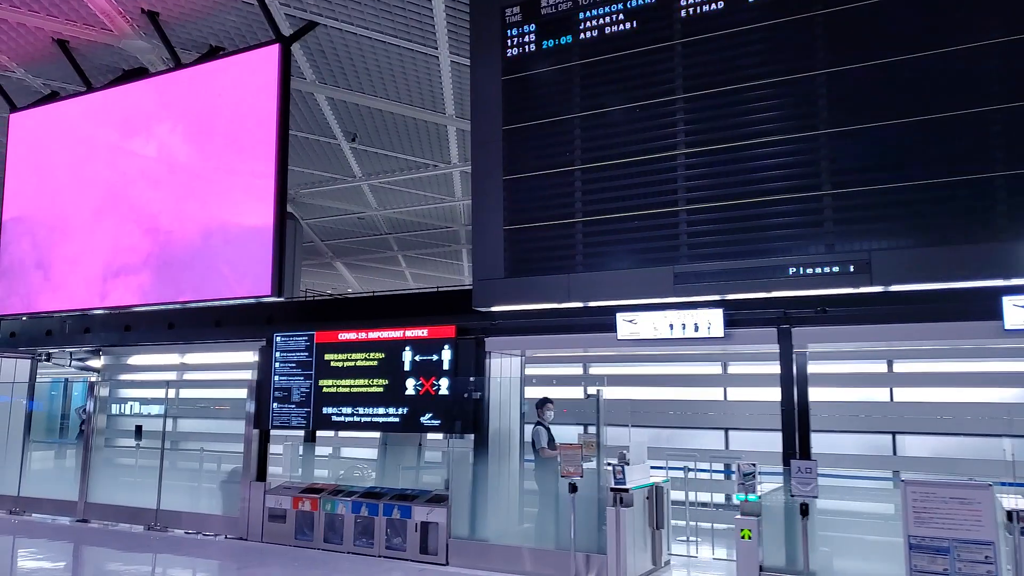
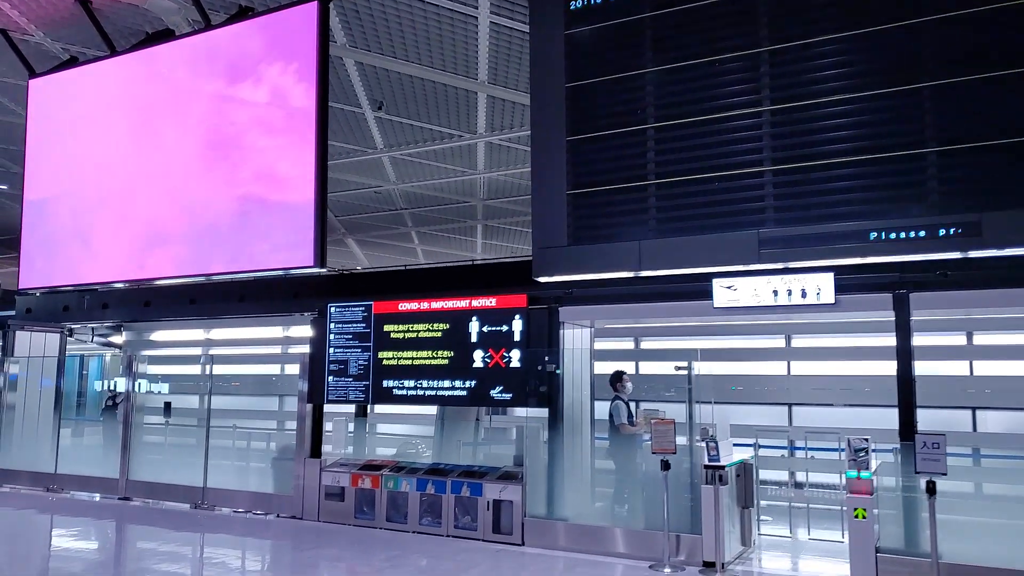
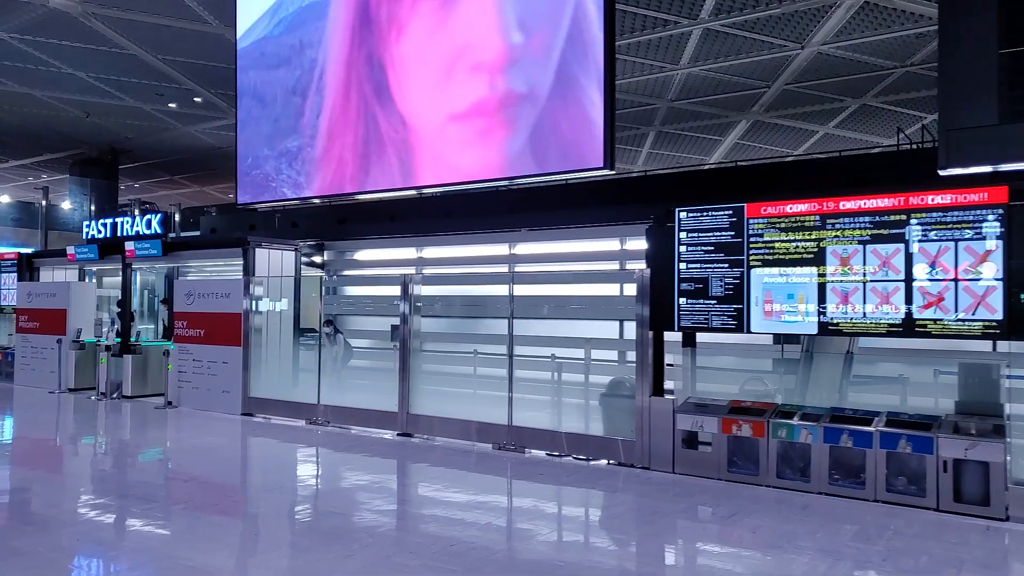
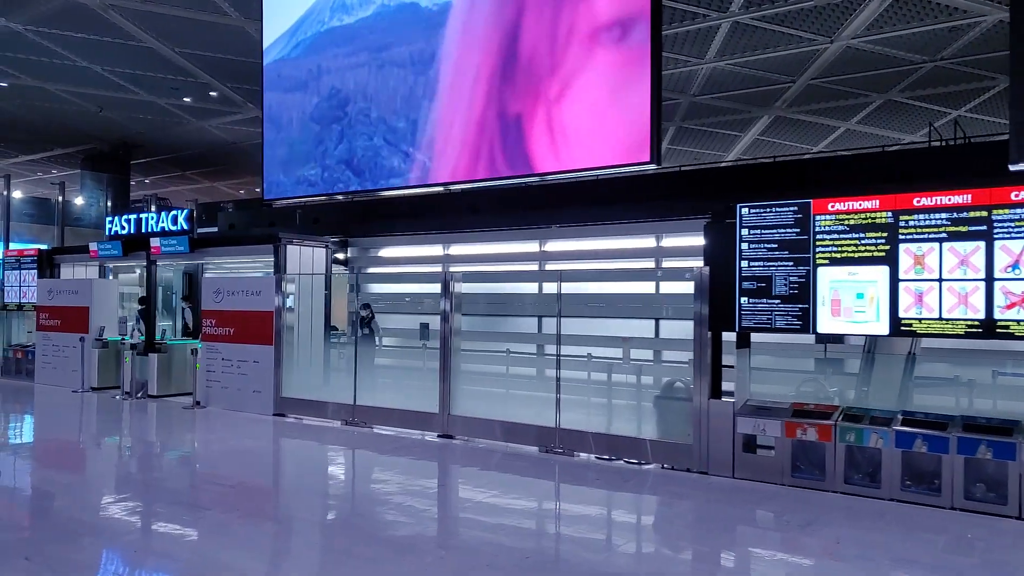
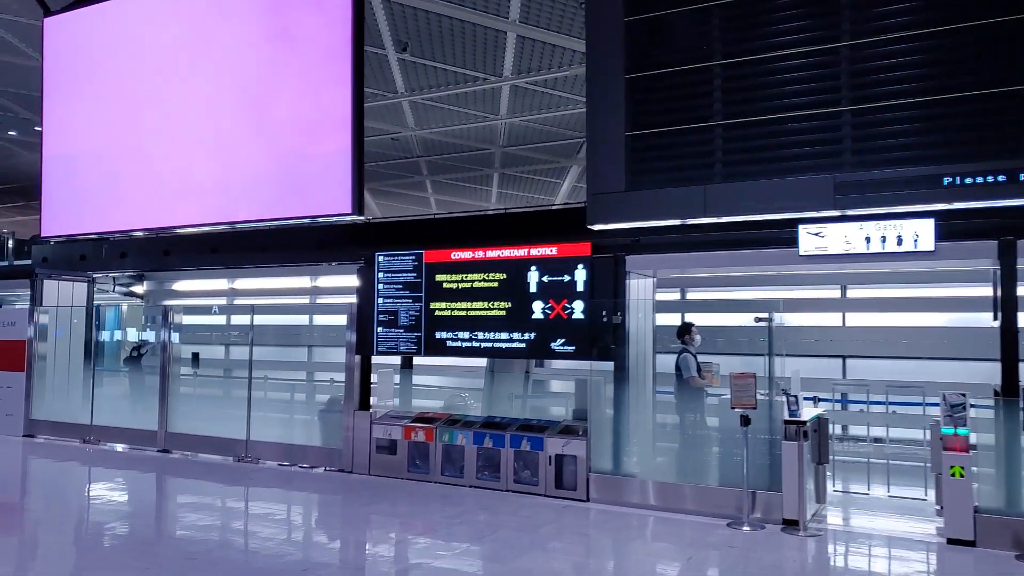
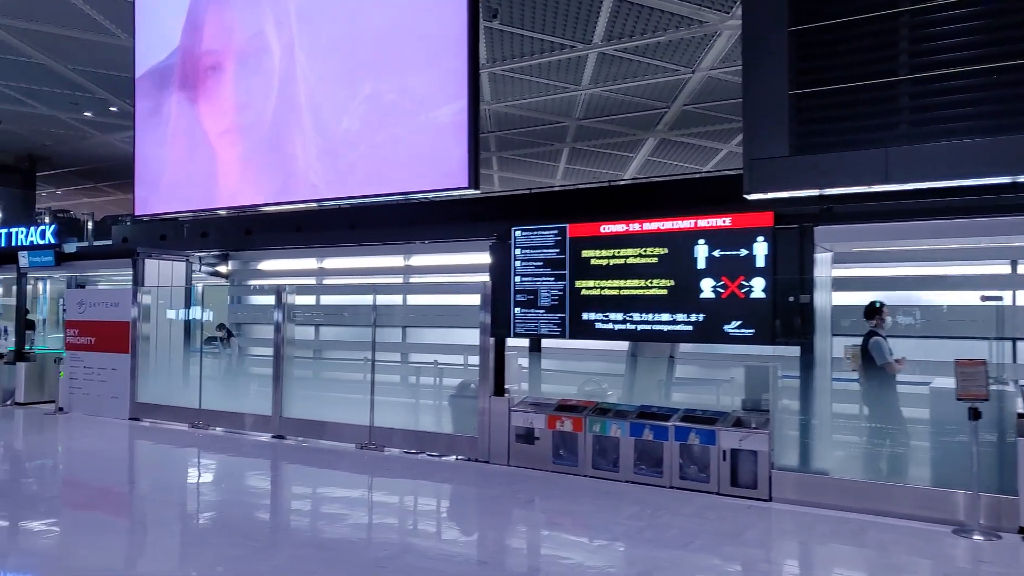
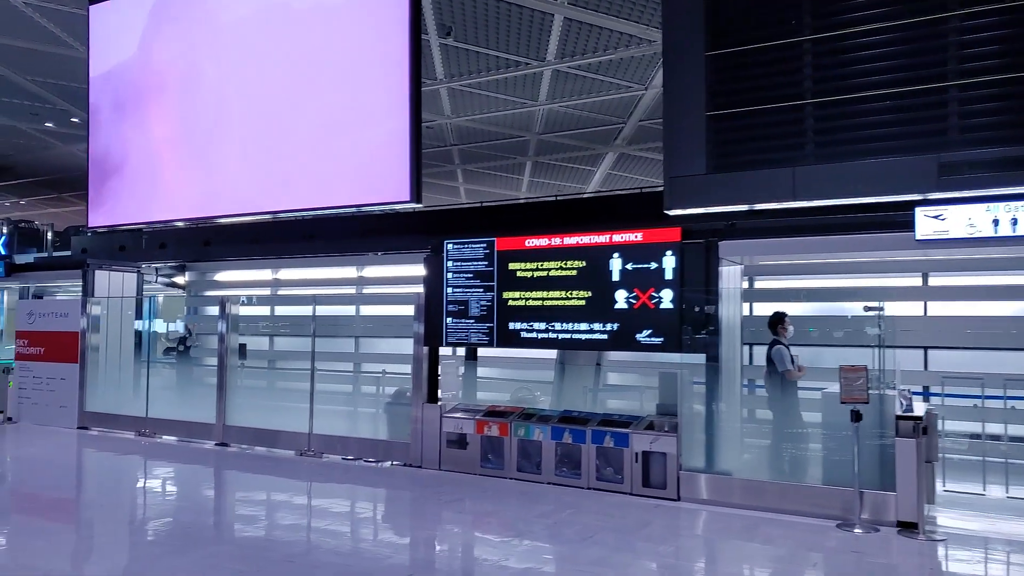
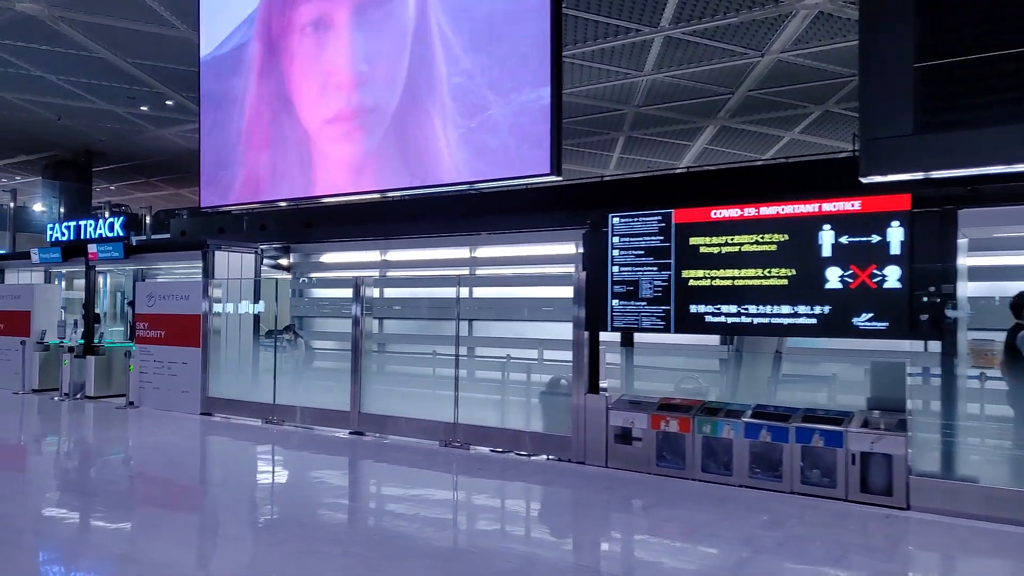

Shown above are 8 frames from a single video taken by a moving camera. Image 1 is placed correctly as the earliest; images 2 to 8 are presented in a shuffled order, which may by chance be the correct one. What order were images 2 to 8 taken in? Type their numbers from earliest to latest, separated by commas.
2, 5, 7, 6, 8, 3, 4
